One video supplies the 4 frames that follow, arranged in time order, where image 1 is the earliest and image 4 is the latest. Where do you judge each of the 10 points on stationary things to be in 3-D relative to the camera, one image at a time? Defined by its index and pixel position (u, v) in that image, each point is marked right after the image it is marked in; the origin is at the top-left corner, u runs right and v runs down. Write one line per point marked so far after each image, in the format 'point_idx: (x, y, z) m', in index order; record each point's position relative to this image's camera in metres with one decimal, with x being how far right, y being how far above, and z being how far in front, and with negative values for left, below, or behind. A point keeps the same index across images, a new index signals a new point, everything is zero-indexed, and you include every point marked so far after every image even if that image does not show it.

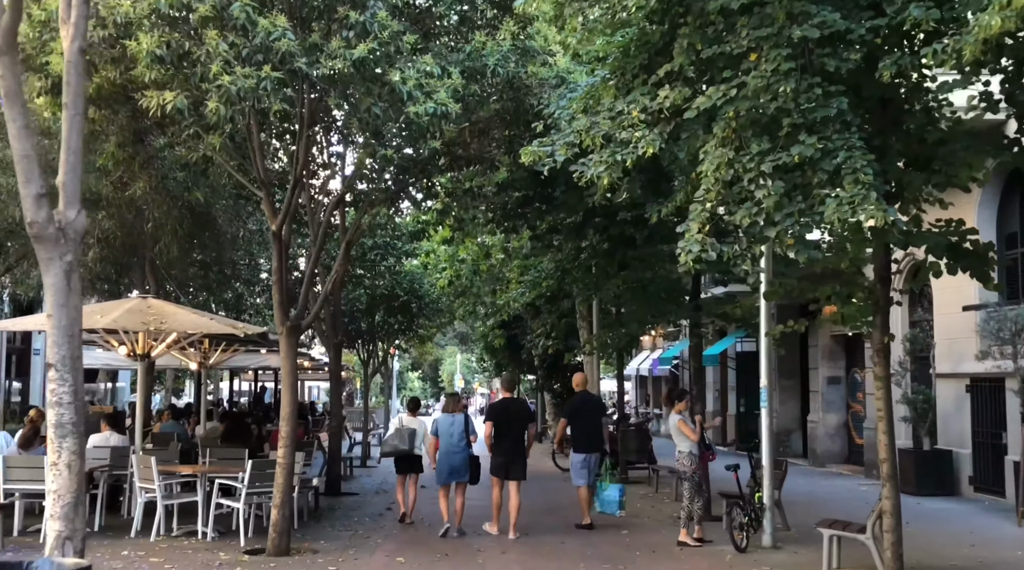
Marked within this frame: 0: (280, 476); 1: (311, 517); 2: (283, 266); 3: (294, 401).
0: (-2.6, -2.1, +10.9) m
1: (-2.9, -3.3, +13.9) m
2: (-2.6, +0.2, +11.0) m
3: (-2.4, -1.4, +11.0) m
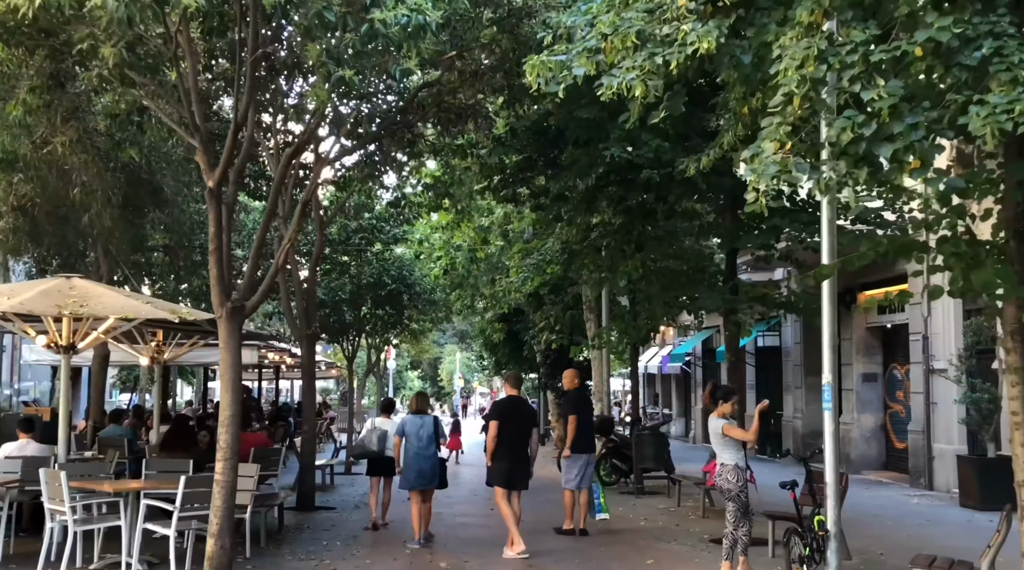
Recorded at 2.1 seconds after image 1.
0: (-2.6, -1.9, +8.7) m
1: (-2.9, -3.0, +11.7) m
2: (-2.6, +0.5, +8.8) m
3: (-2.5, -1.1, +8.8) m
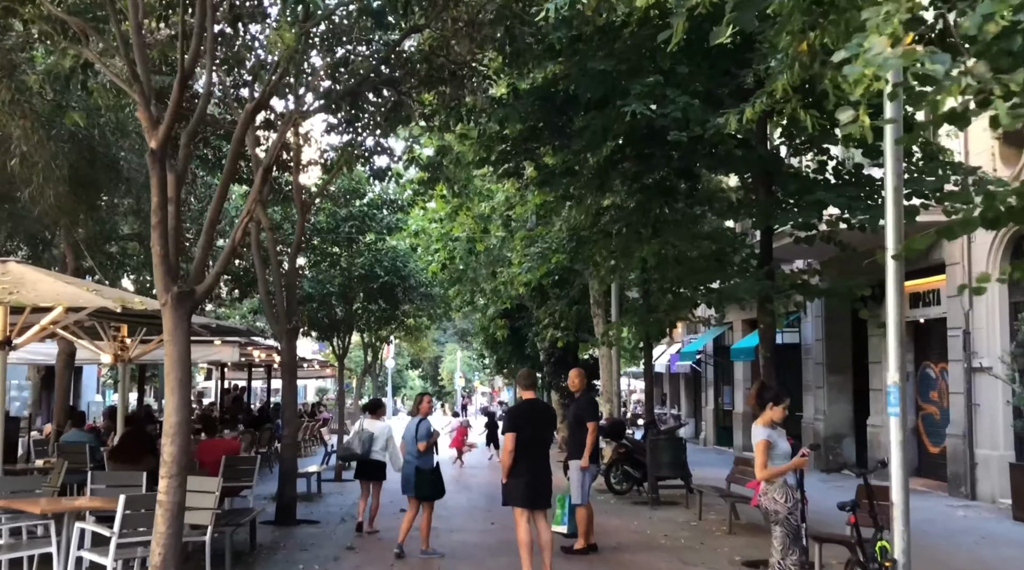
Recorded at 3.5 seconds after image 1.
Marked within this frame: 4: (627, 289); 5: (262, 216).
0: (-2.6, -1.7, +7.2) m
1: (-2.9, -2.9, +10.2) m
2: (-2.6, +0.6, +7.3) m
3: (-2.4, -1.0, +7.3) m
4: (+2.0, -0.1, +17.2) m
5: (-3.6, +1.0, +14.0) m
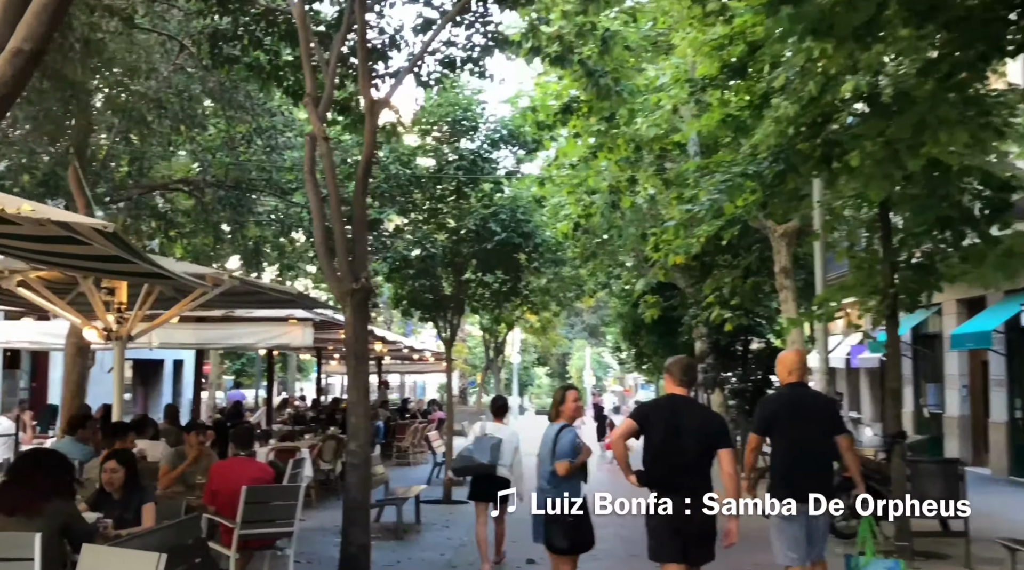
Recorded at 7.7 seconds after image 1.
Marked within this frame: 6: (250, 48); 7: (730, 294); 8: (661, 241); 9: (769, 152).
0: (-1.7, -1.2, +2.7) m
1: (-1.6, -2.3, +5.8) m
2: (-1.7, +1.1, +2.8) m
3: (-1.6, -0.4, +2.8) m
4: (+4.1, +0.5, +12.1) m
5: (-1.9, +1.6, +9.6) m
6: (-3.1, +2.8, +11.4) m
7: (+3.8, -0.2, +17.0) m
8: (+2.4, +0.6, +15.9) m
9: (+2.7, +1.4, +10.2) m
